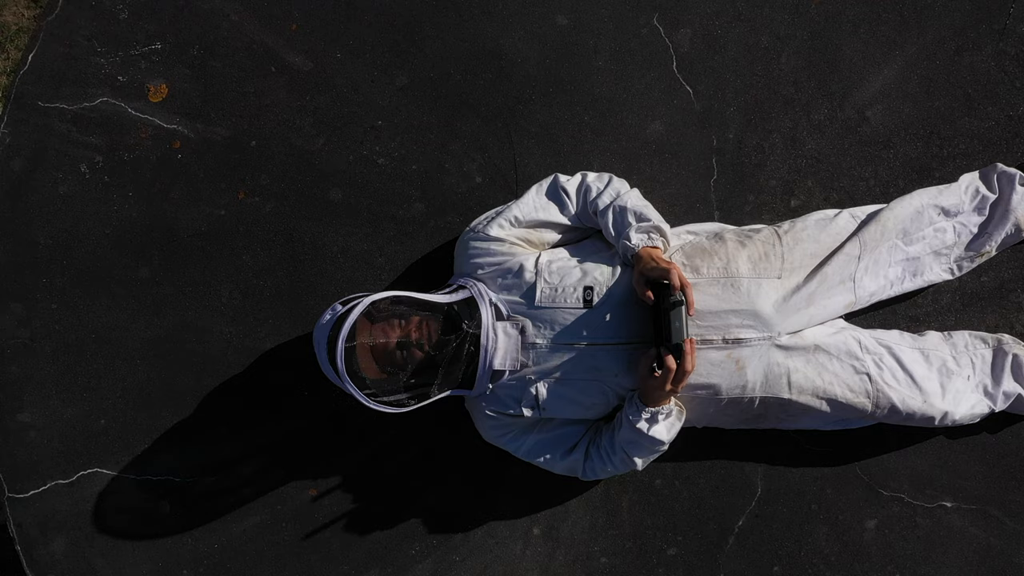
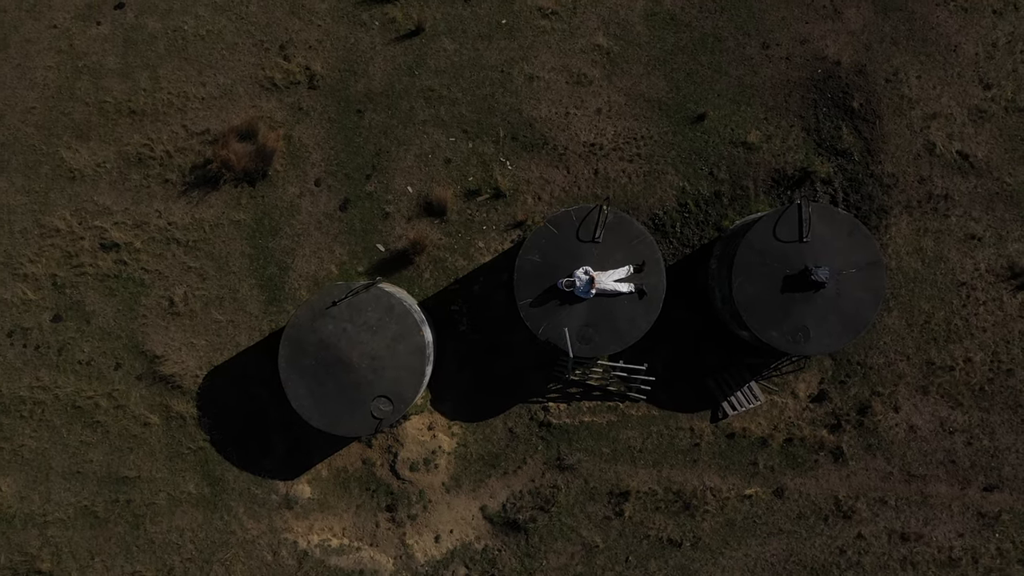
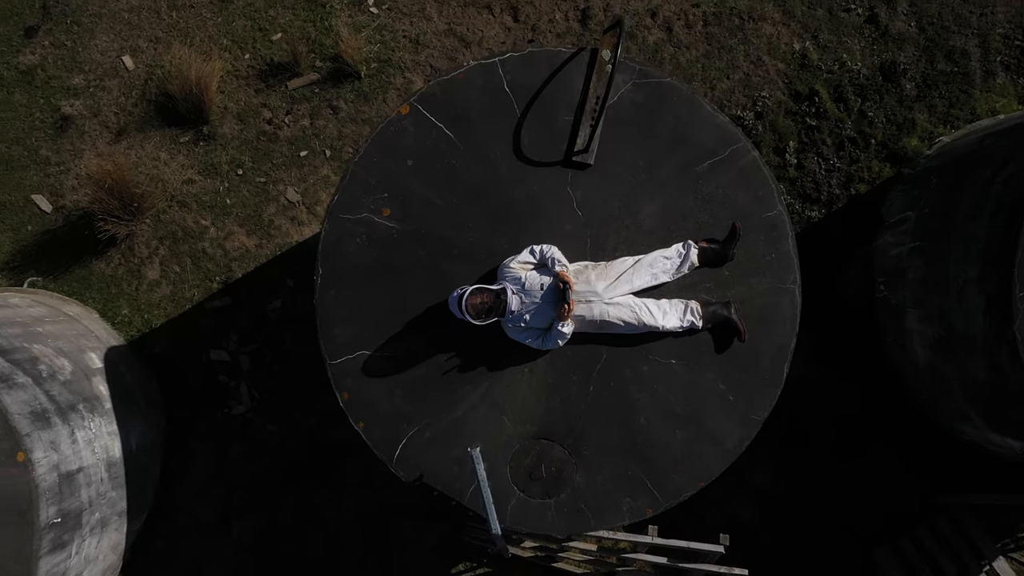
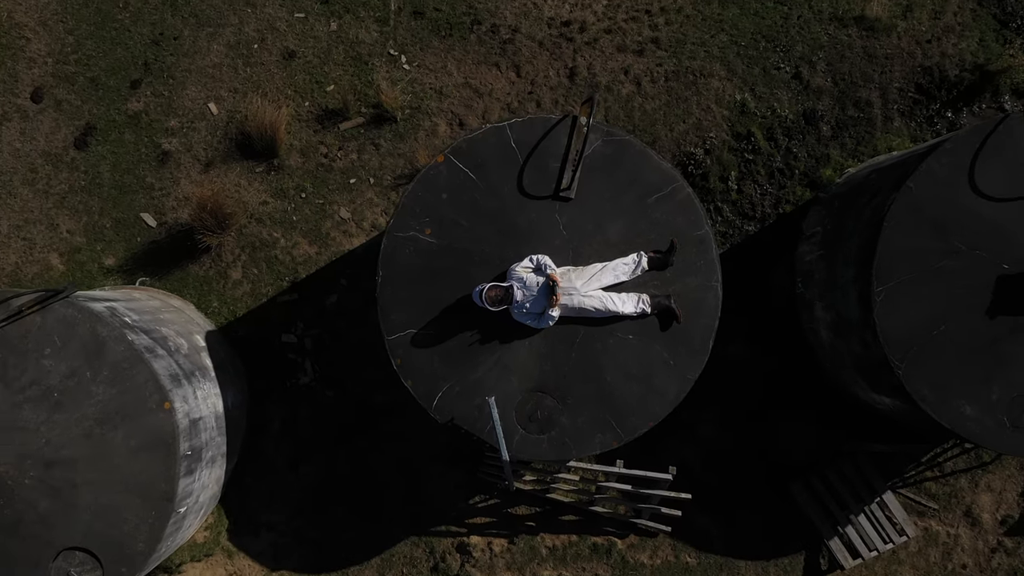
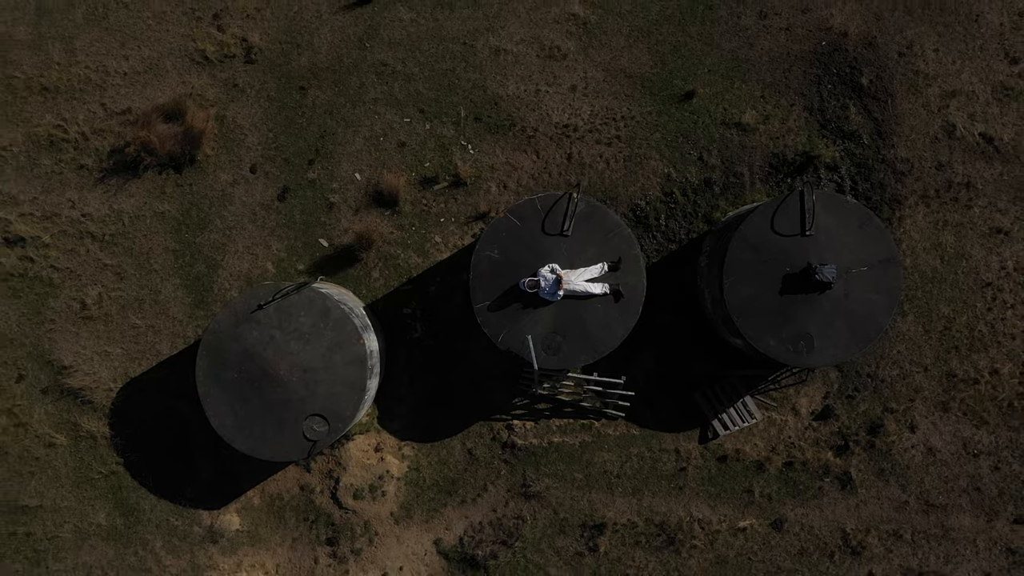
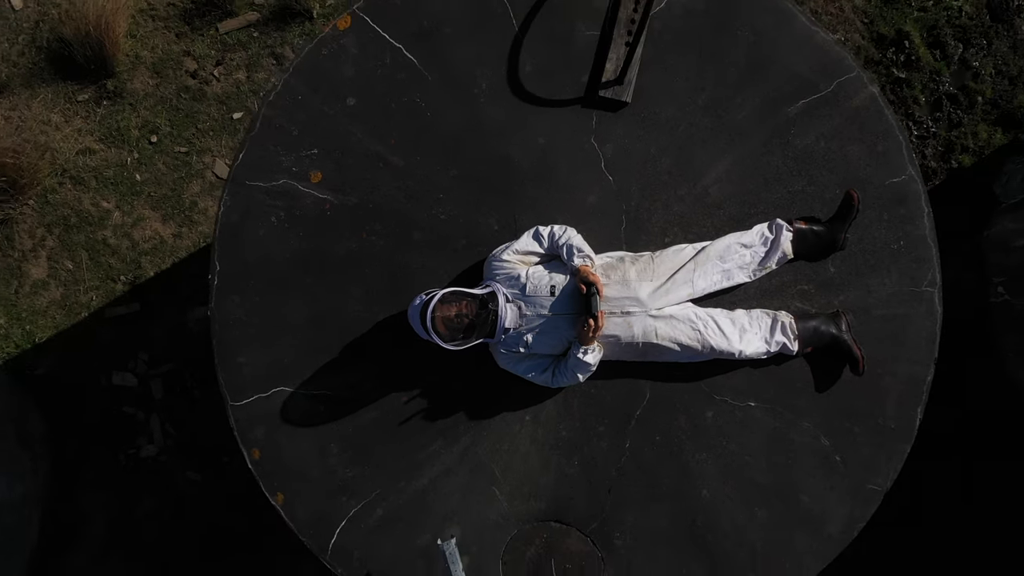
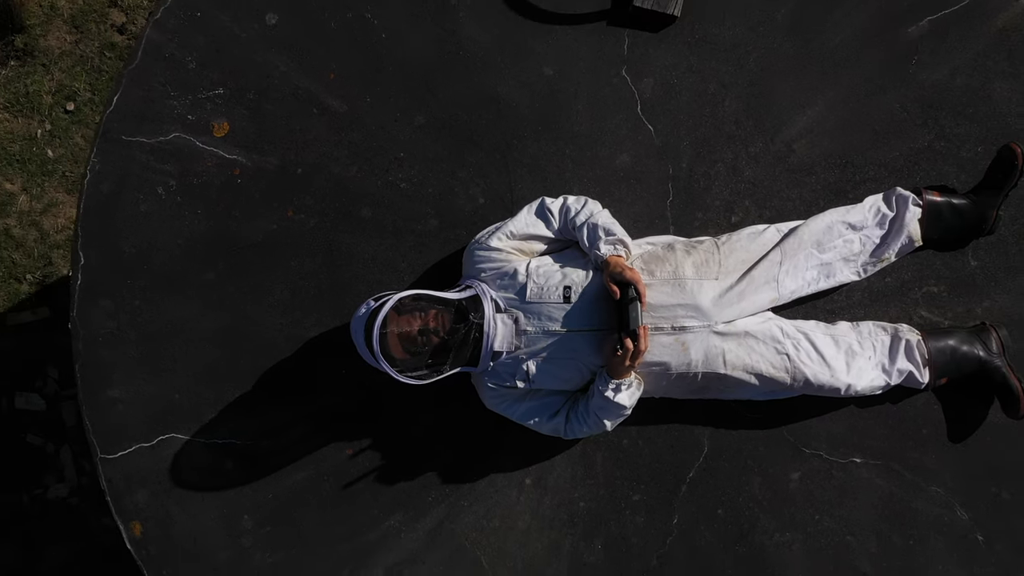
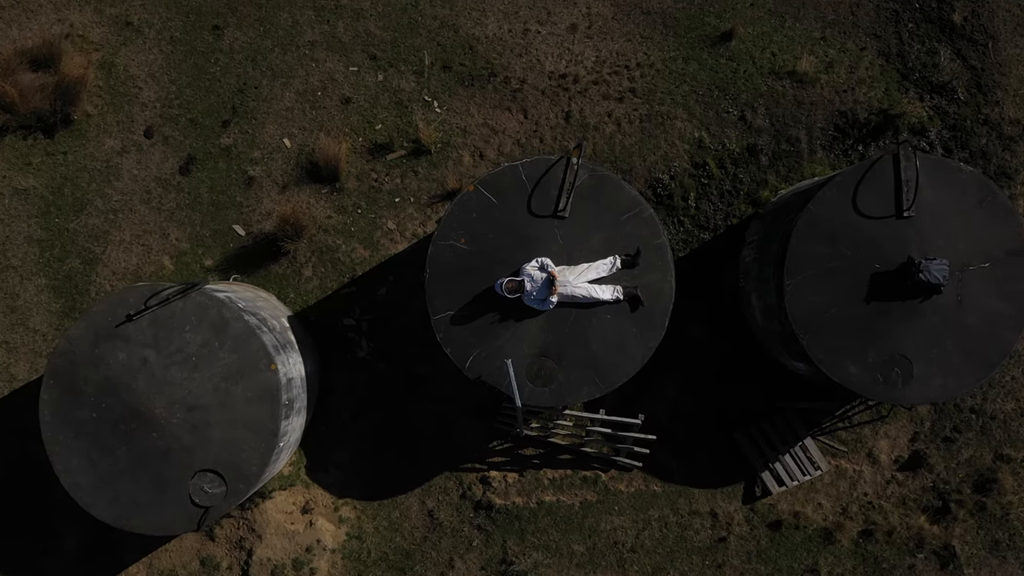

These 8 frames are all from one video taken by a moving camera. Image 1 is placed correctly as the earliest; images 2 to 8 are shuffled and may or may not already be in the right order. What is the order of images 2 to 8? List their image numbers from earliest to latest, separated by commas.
7, 6, 3, 4, 8, 5, 2
